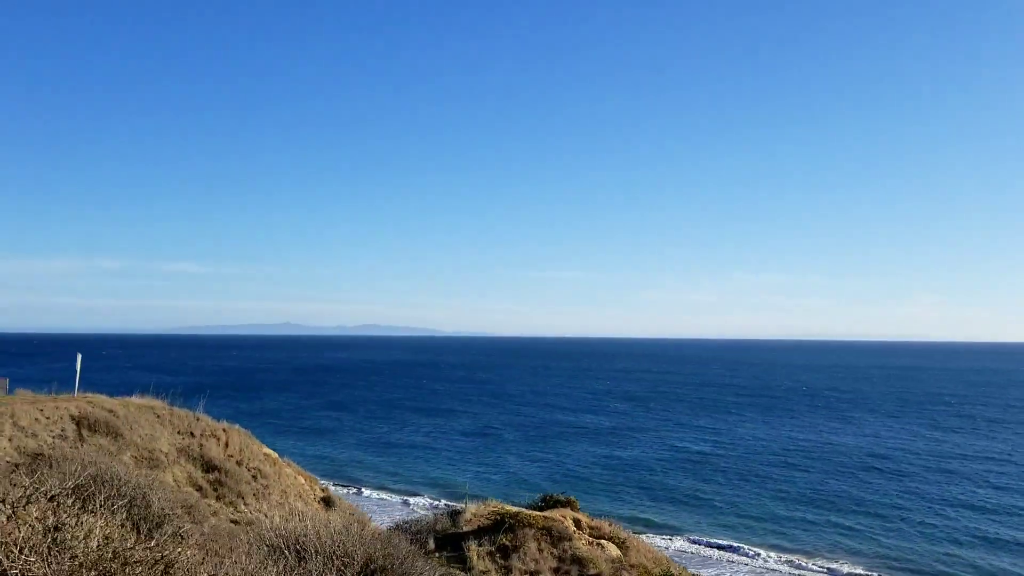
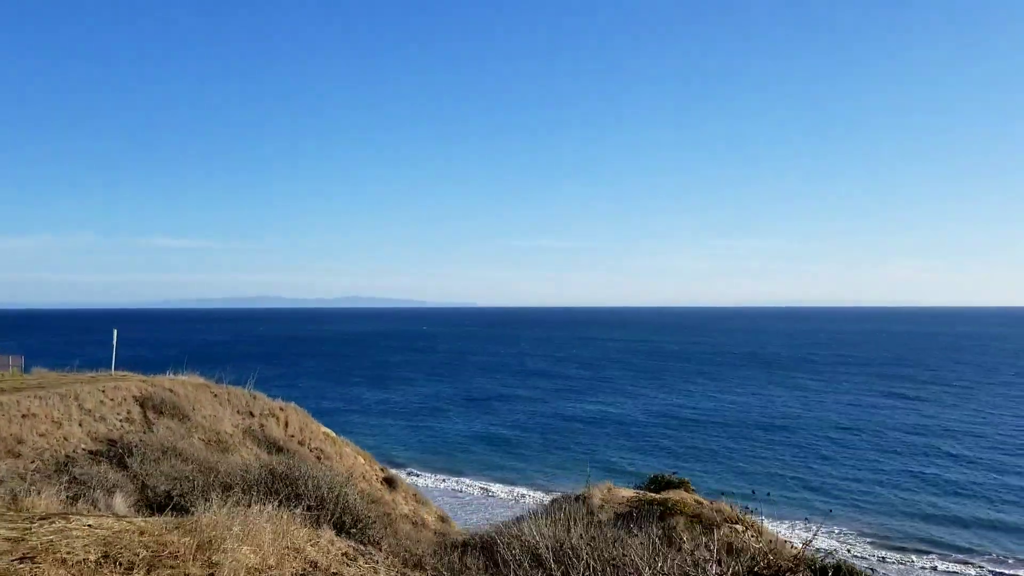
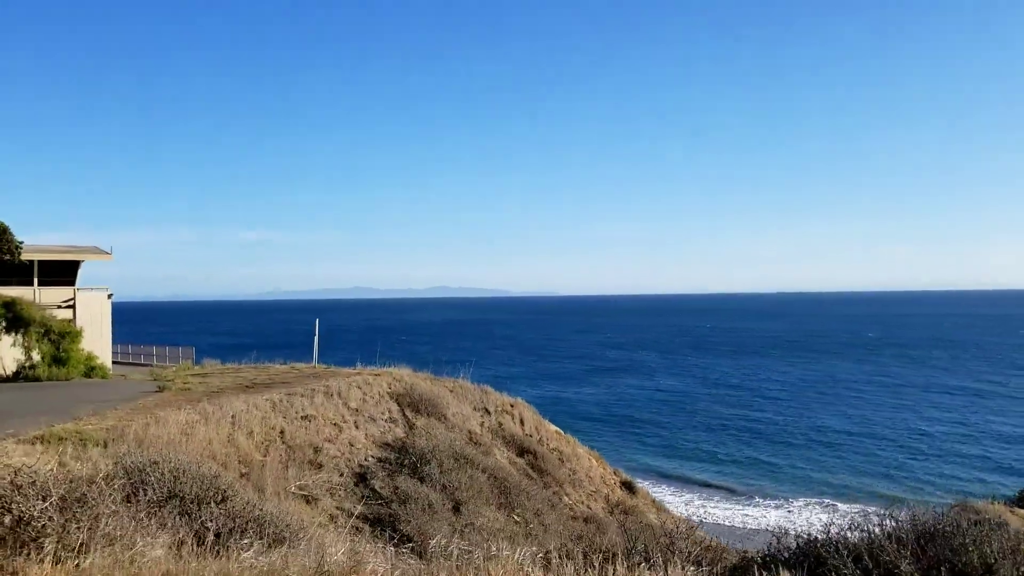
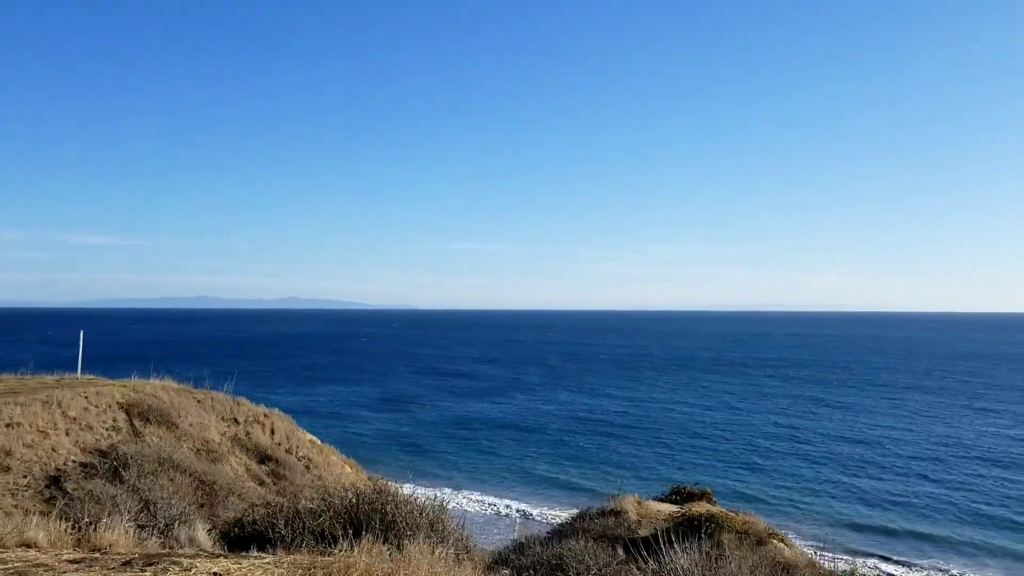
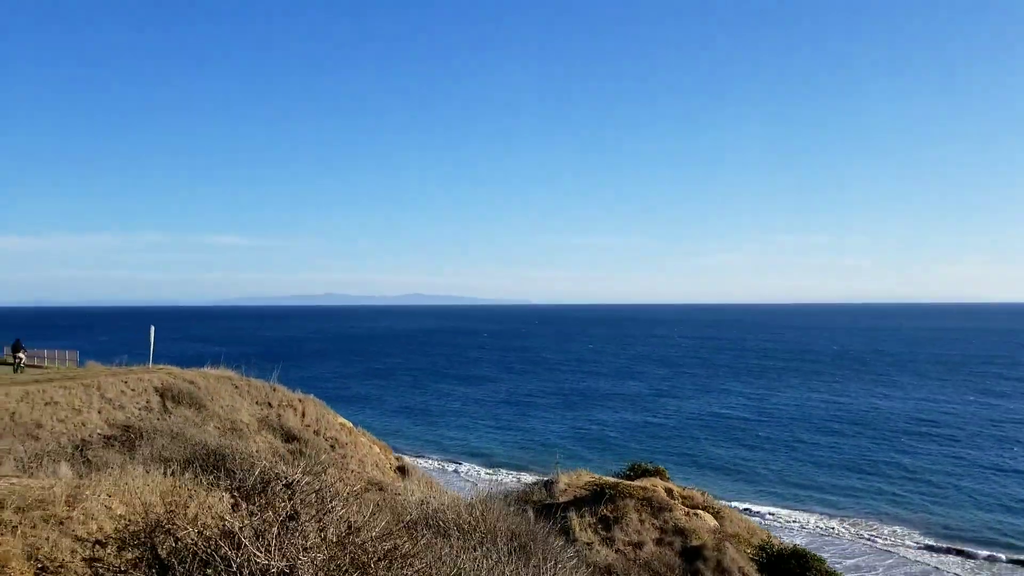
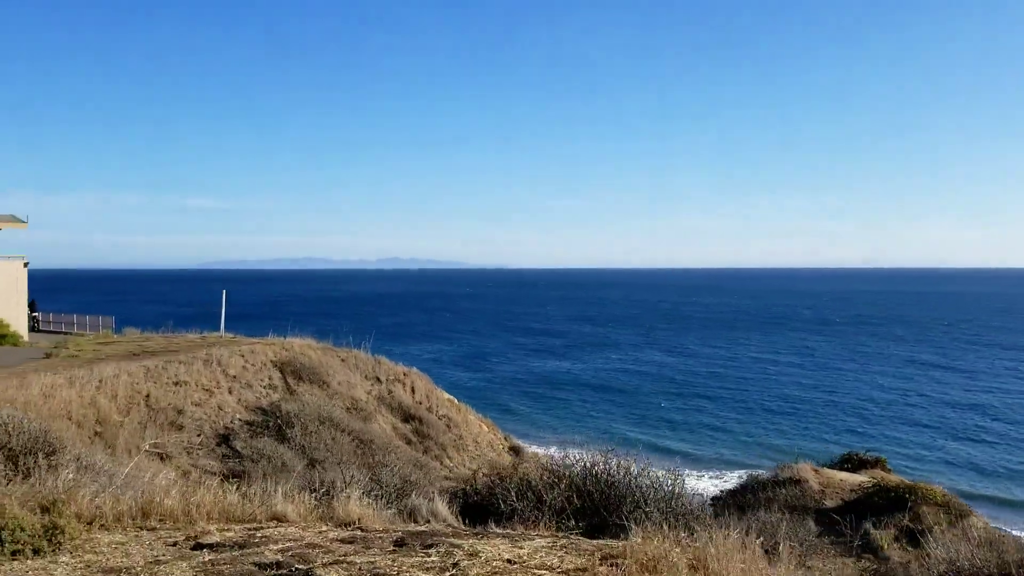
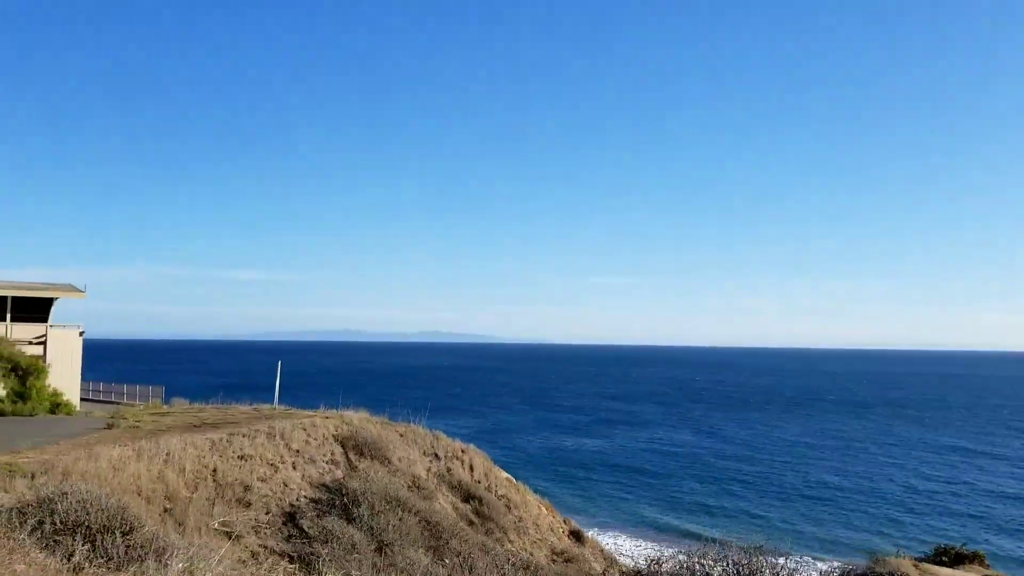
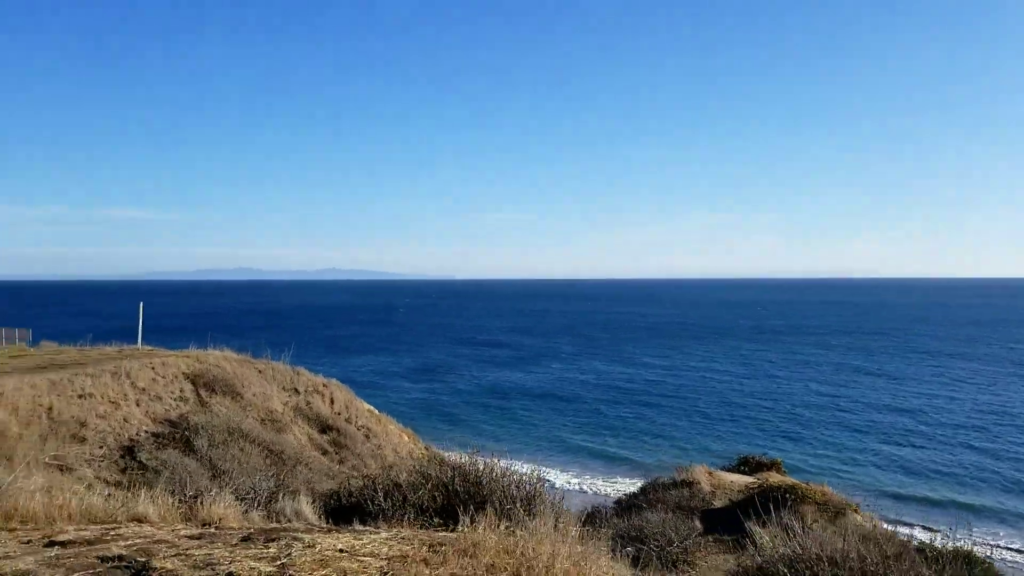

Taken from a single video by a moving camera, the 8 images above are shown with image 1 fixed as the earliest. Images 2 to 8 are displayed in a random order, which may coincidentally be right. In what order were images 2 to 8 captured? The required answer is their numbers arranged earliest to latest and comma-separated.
5, 2, 4, 8, 6, 7, 3
